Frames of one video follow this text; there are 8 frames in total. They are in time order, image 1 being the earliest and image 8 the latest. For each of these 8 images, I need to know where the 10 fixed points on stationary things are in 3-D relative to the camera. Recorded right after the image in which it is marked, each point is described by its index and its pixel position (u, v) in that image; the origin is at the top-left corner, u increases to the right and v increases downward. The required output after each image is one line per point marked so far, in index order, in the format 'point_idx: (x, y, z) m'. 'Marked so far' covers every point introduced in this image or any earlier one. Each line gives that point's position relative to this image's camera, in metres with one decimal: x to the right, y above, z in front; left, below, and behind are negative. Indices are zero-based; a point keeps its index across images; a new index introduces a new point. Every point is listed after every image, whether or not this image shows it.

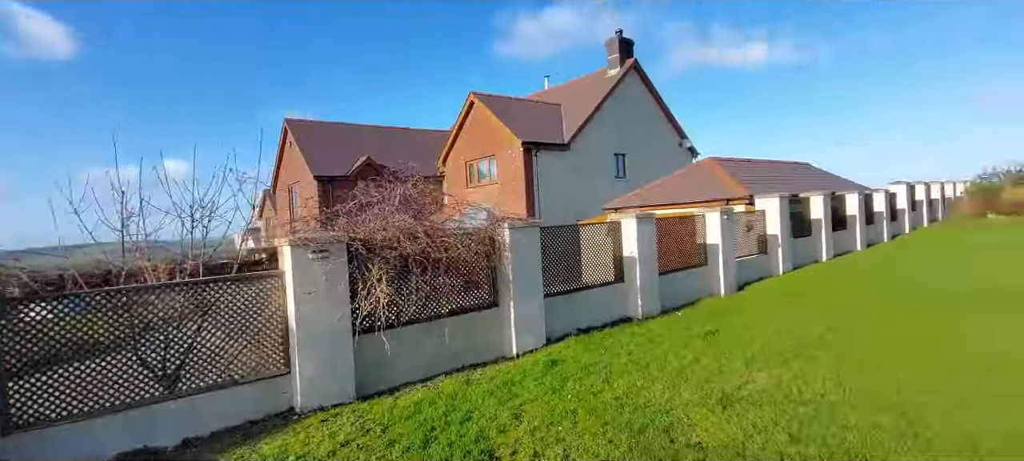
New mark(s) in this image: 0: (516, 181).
0: (+0.2, +1.9, +19.1) m
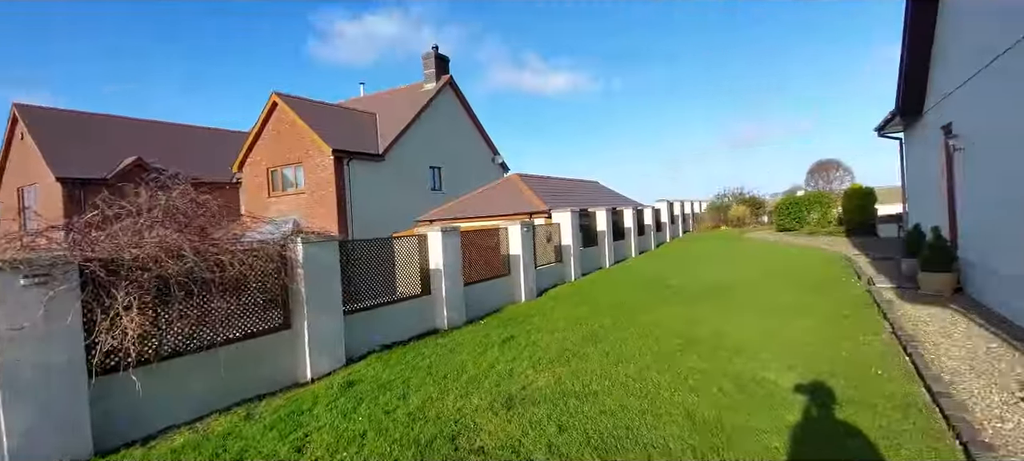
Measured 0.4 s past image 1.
0: (-6.8, +1.5, +18.0) m
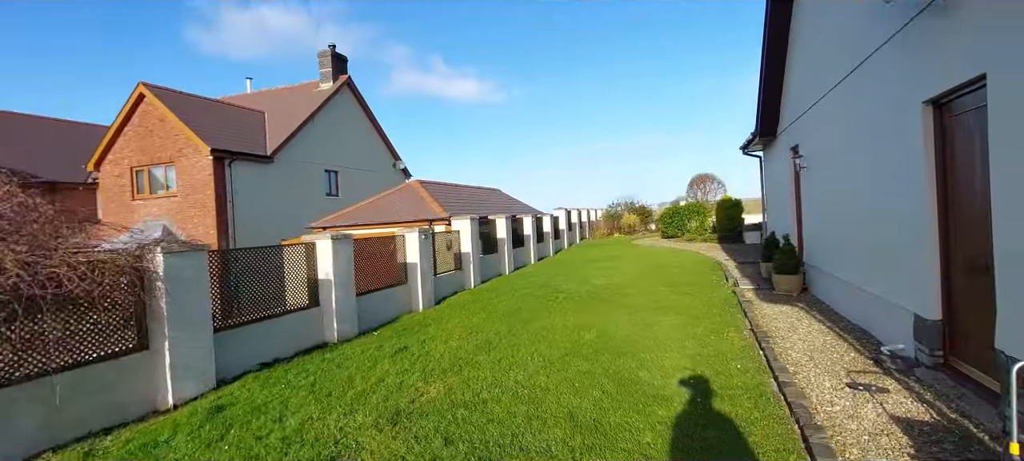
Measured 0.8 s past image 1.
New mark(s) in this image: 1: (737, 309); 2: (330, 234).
0: (-10.2, +1.2, +16.3) m
1: (+3.5, -1.2, +7.6) m
2: (-2.8, -0.1, +7.6) m
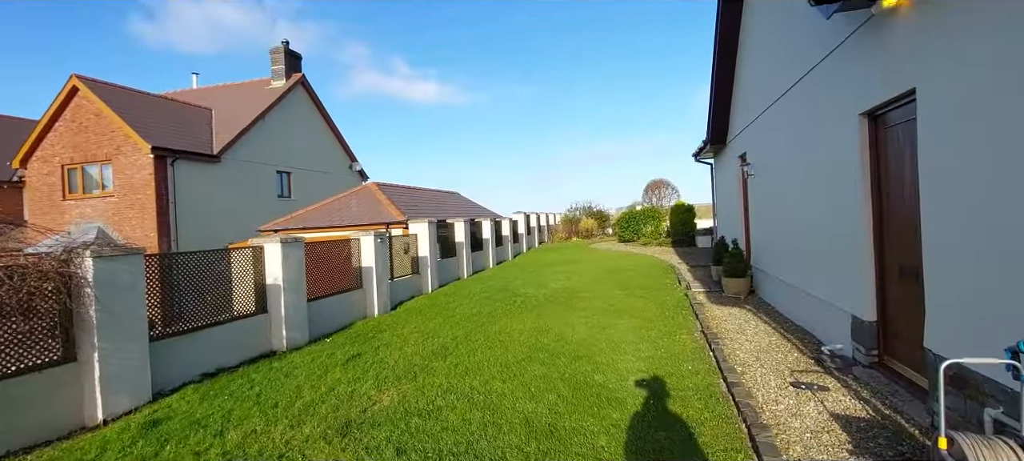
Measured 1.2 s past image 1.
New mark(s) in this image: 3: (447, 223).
0: (-11.6, +1.1, +15.4) m
1: (+2.8, -1.3, +7.8) m
2: (-3.4, -0.1, +7.3) m
3: (-1.9, +0.2, +14.2) m
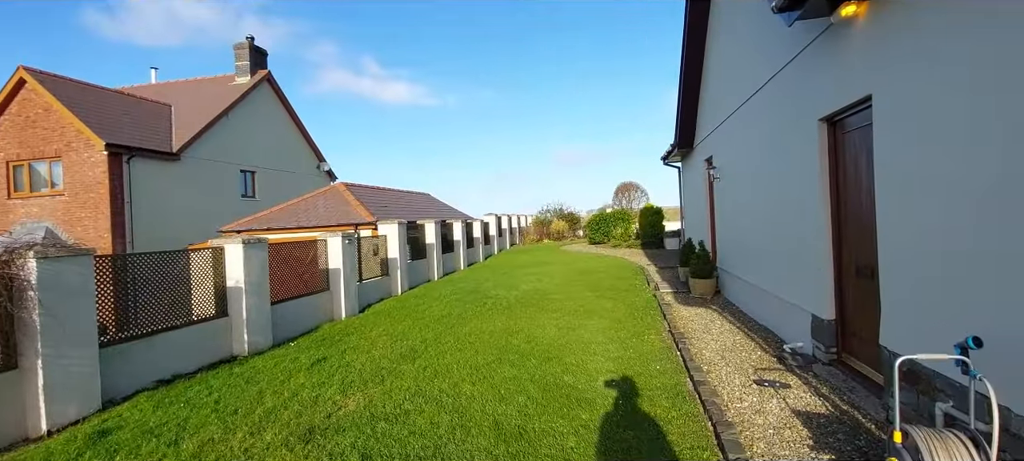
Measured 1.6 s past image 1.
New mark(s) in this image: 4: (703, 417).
0: (-12.4, +1.1, +14.7) m
1: (+2.3, -1.3, +8.0) m
2: (-3.9, -0.1, +7.0) m
3: (-2.7, +0.2, +14.1) m
4: (+1.5, -1.5, +3.9) m
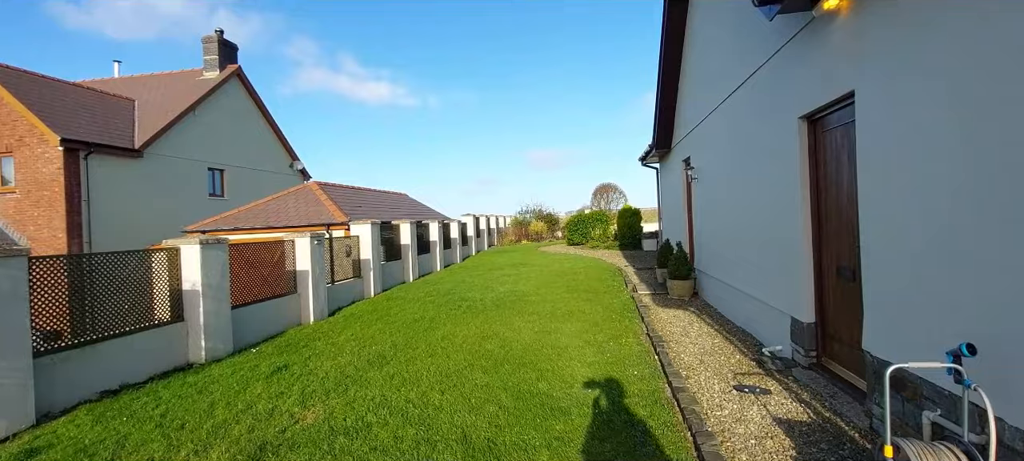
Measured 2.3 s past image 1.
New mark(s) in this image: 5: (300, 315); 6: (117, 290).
0: (-13.1, +1.1, +13.9) m
1: (+1.9, -1.3, +7.8) m
2: (-4.2, -0.1, +6.6) m
3: (-3.4, +0.2, +13.7) m
4: (+1.3, -1.5, +3.7) m
5: (-3.9, -1.5, +9.0) m
6: (-4.6, -0.7, +5.6) m
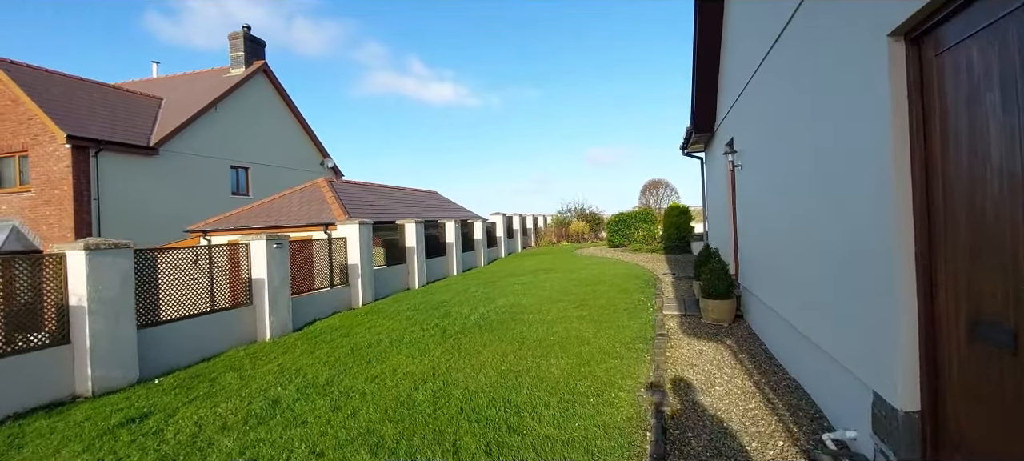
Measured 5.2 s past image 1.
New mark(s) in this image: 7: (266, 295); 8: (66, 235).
0: (-12.6, +1.2, +13.7) m
1: (+1.6, -1.4, +5.8) m
2: (-4.6, -0.1, +5.4) m
3: (-3.0, +0.1, +12.3) m
4: (+0.4, -1.5, +1.8) m
5: (-4.1, -1.6, +7.7) m
6: (-5.1, -0.8, +4.4) m
7: (-3.9, -1.0, +7.8) m
8: (-12.4, -0.1, +13.7) m
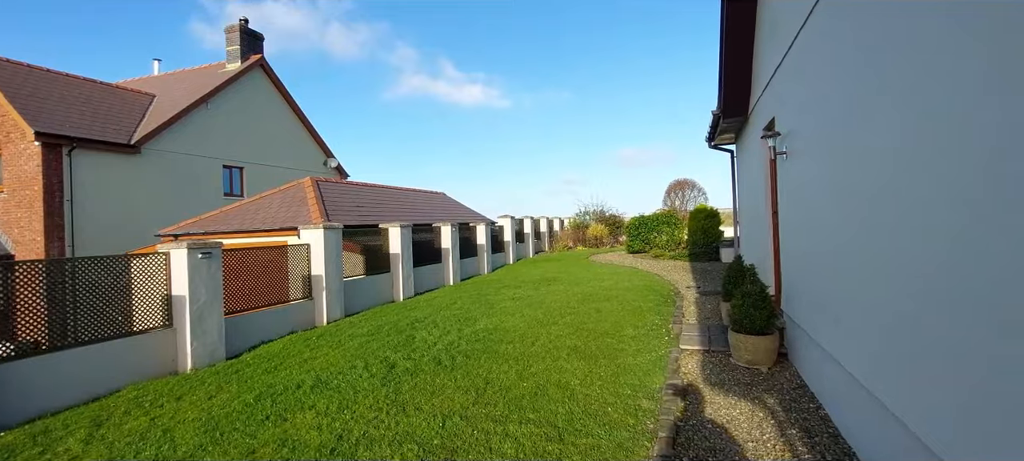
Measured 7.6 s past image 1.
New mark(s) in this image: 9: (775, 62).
0: (-12.6, +1.1, +12.8) m
1: (+1.2, -1.5, +4.1) m
2: (-5.1, -0.2, +4.0) m
3: (-3.0, 0.0, +10.9) m
4: (-0.2, -1.6, +0.2) m
5: (-4.4, -1.6, +6.4) m
6: (-5.6, -0.8, +3.1) m
7: (-4.2, -1.1, +6.4) m
8: (-12.4, -0.2, +12.7) m
9: (+3.0, +2.0, +5.5) m
